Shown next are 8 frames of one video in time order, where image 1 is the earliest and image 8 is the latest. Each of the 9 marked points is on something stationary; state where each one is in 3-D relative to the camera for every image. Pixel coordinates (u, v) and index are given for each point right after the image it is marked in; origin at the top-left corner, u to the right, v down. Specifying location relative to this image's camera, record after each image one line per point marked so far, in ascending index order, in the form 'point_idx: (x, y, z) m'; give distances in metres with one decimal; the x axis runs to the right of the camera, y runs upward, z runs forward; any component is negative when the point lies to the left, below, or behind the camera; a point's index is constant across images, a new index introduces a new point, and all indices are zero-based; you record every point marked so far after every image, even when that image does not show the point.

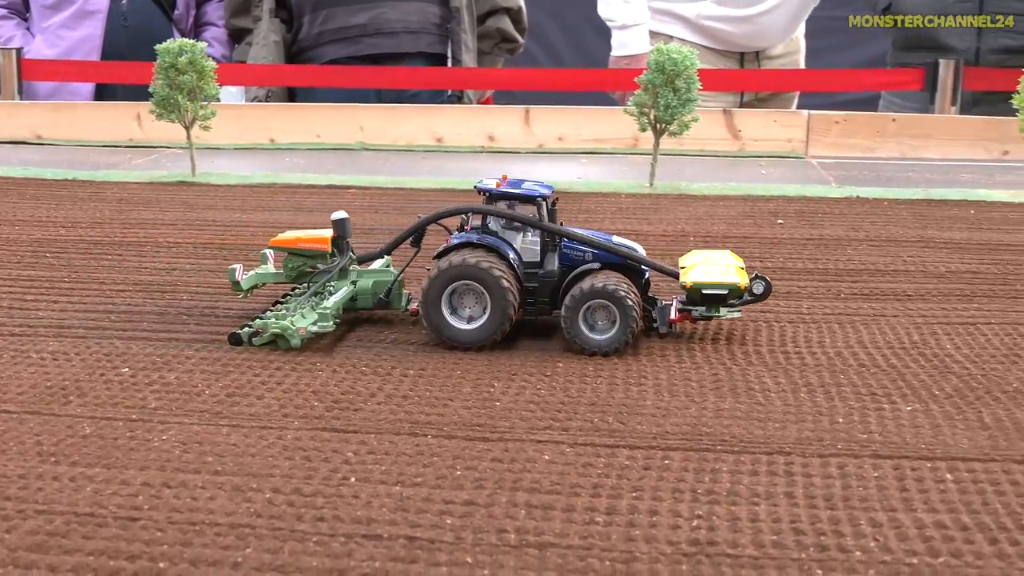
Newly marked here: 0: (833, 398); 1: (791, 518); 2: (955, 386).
0: (+1.2, -0.4, +4.0) m
1: (+0.8, -0.7, +3.3) m
2: (+1.6, -0.4, +4.1) m
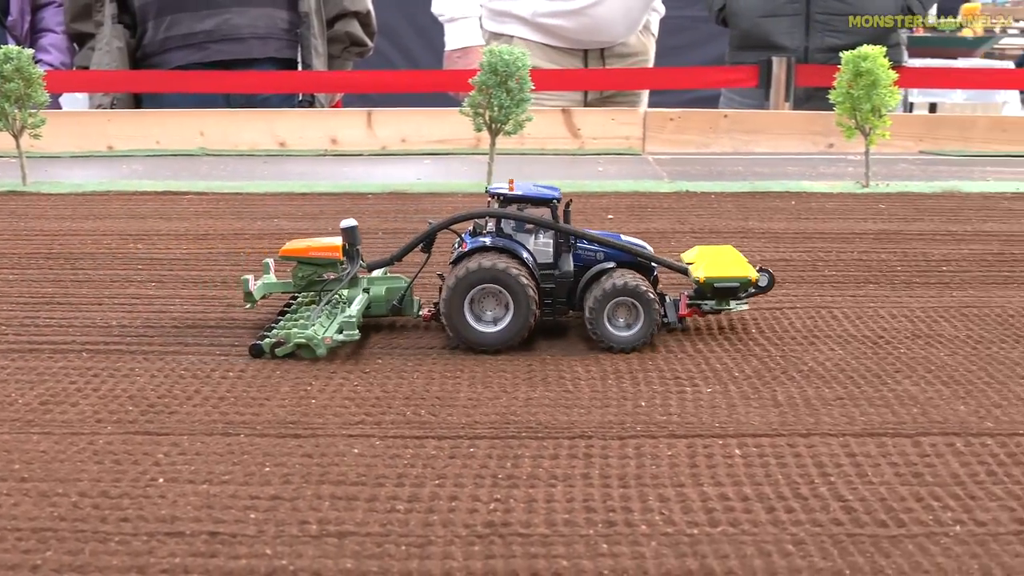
0: (+0.5, -0.4, +4.2) m
1: (+0.2, -0.7, +3.5) m
2: (+0.9, -0.4, +4.3) m
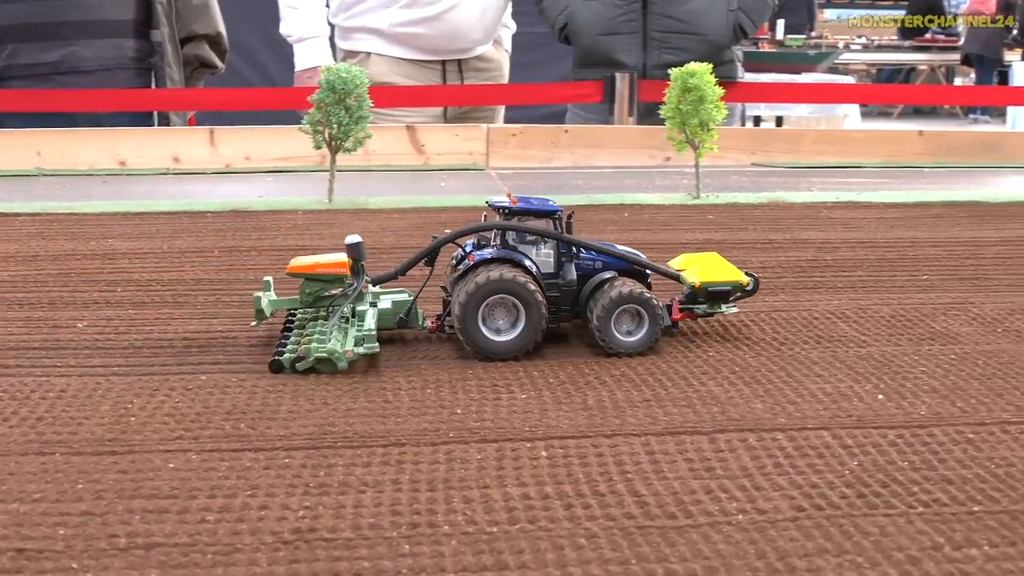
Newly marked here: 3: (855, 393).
0: (-0.2, -0.4, +4.4) m
1: (-0.5, -0.8, +3.7) m
2: (+0.2, -0.4, +4.5) m
3: (+1.5, -0.5, +4.6) m
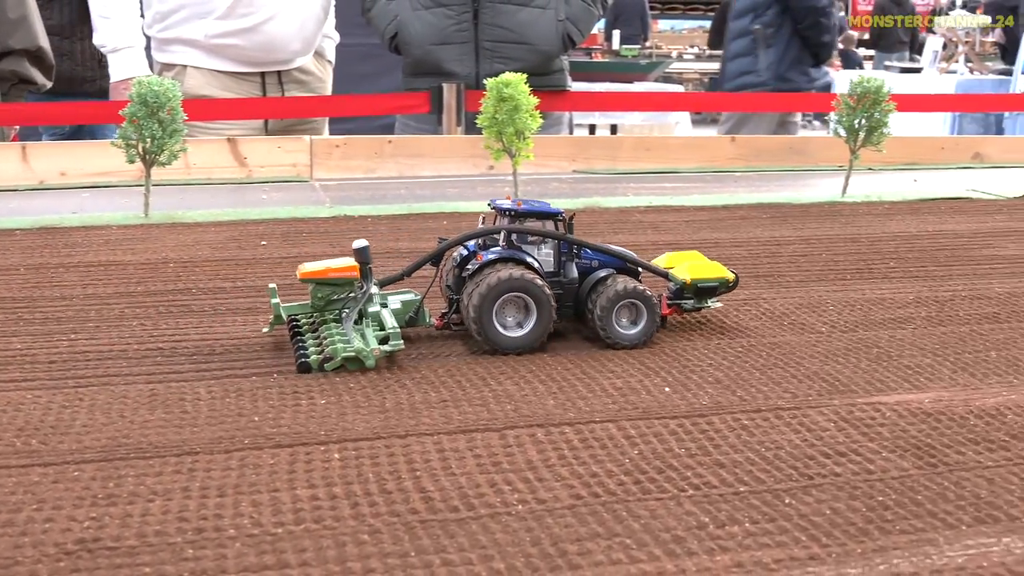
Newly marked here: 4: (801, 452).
0: (-1.1, -0.5, +4.5) m
1: (-1.3, -0.8, +3.8) m
2: (-0.7, -0.4, +4.7) m
3: (+0.6, -0.5, +4.9) m
4: (+1.3, -0.7, +4.5) m
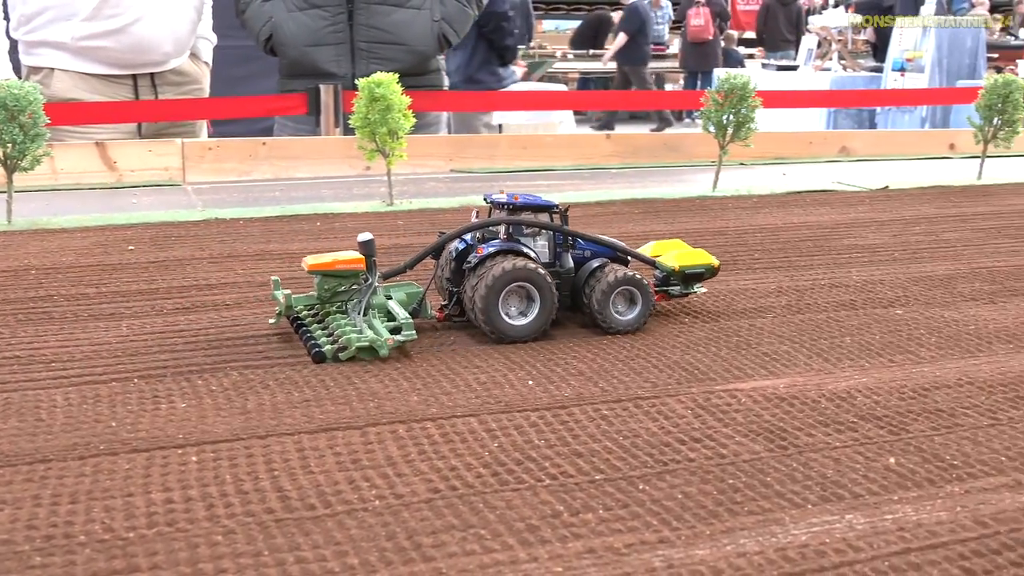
0: (-1.7, -0.5, +4.5) m
1: (-1.8, -0.8, +3.7) m
2: (-1.3, -0.4, +4.7) m
3: (0.0, -0.4, +5.0) m
4: (+0.6, -0.7, +4.6) m
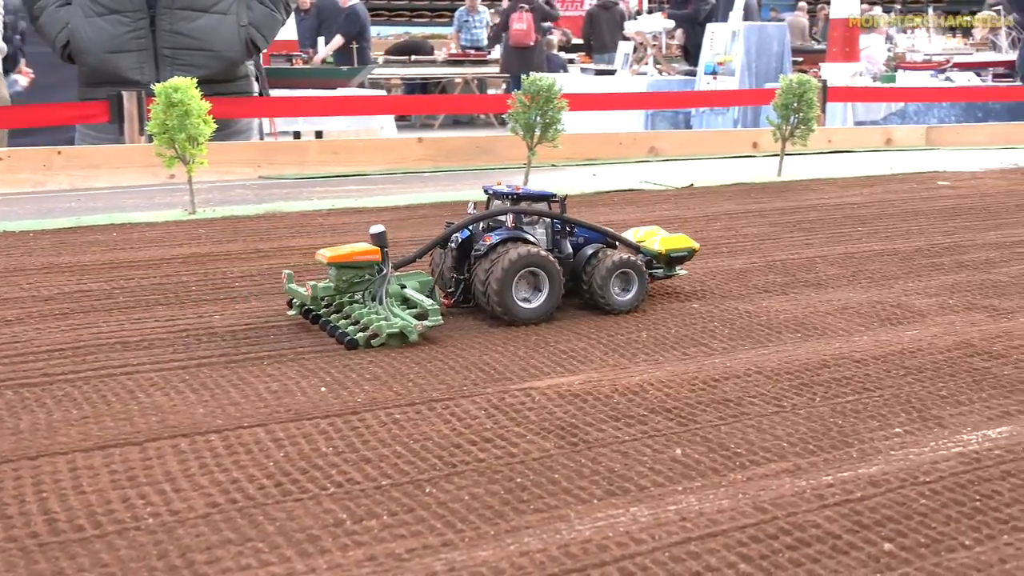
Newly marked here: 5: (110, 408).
0: (-2.6, -0.6, +4.2) m
1: (-2.7, -0.9, +3.5) m
2: (-2.3, -0.5, +4.5) m
3: (-1.0, -0.5, +4.9) m
4: (-0.3, -0.7, +4.6) m
5: (-1.8, -0.5, +4.6) m
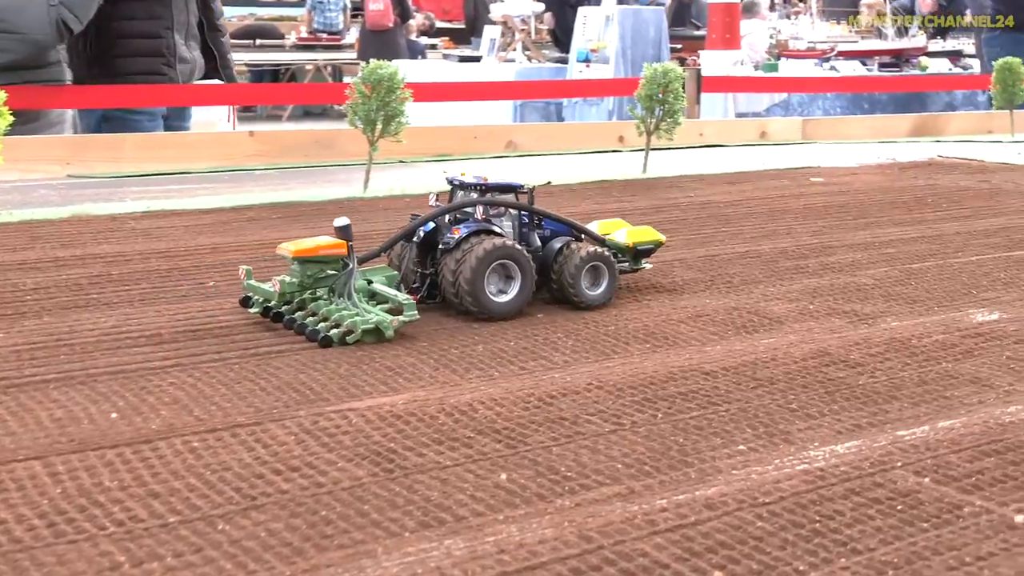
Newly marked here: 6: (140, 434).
0: (-3.4, -0.7, +3.9) m
1: (-3.4, -1.0, +3.1) m
2: (-3.1, -0.6, +4.1) m
3: (-1.8, -0.5, +4.6) m
4: (-1.1, -0.8, +4.3) m
5: (-2.6, -0.6, +4.2) m
6: (-1.6, -0.6, +4.5) m
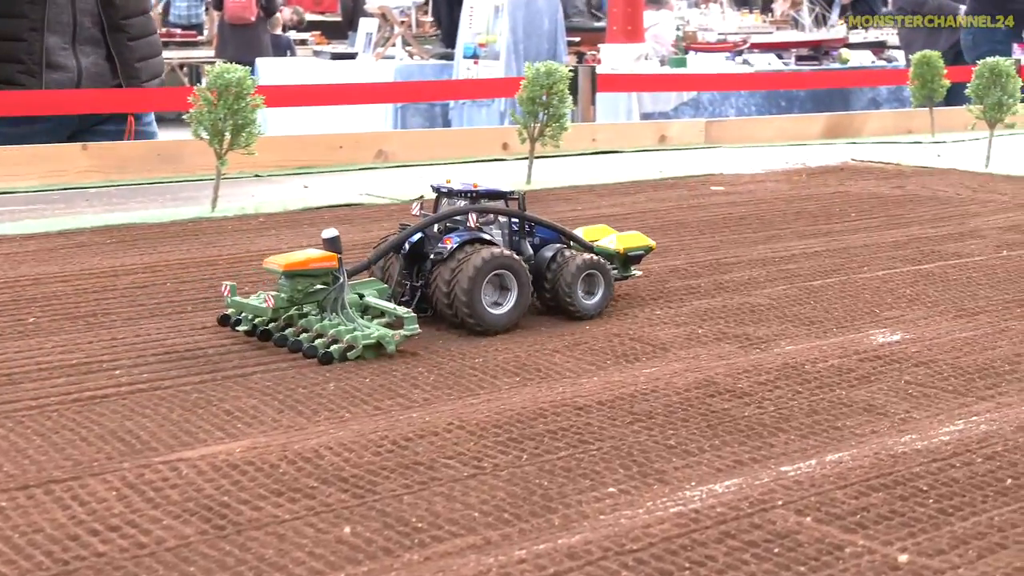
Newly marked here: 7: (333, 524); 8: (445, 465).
0: (-4.1, -0.9, +3.5) m
1: (-4.0, -1.3, +2.8) m
2: (-3.7, -0.8, +3.8) m
3: (-2.5, -0.7, +4.2) m
4: (-1.7, -0.9, +4.0) m
5: (-3.2, -0.8, +3.9) m
6: (-2.2, -0.8, +4.1) m
7: (-0.7, -1.0, +4.2) m
8: (-0.3, -0.8, +4.6) m
